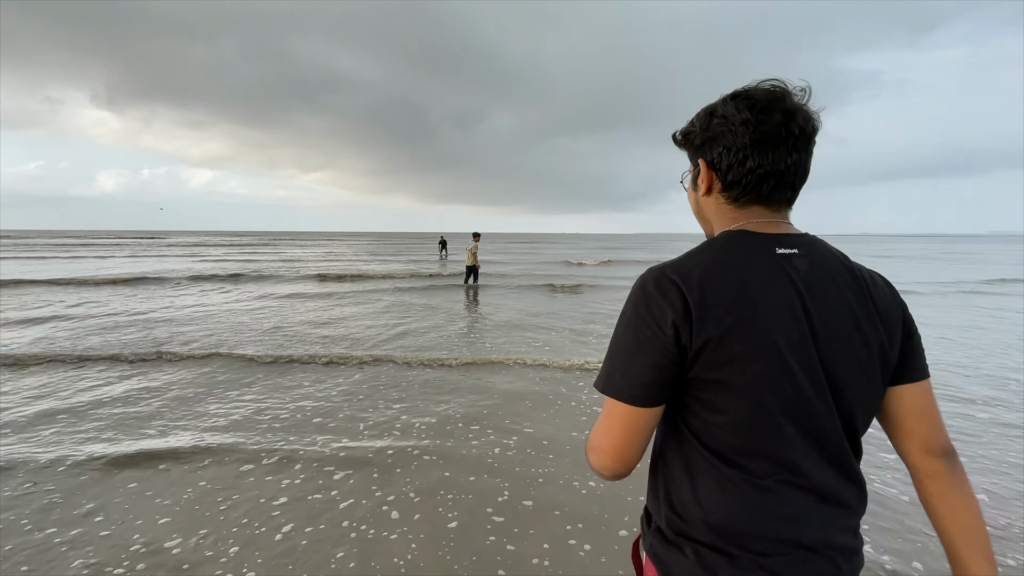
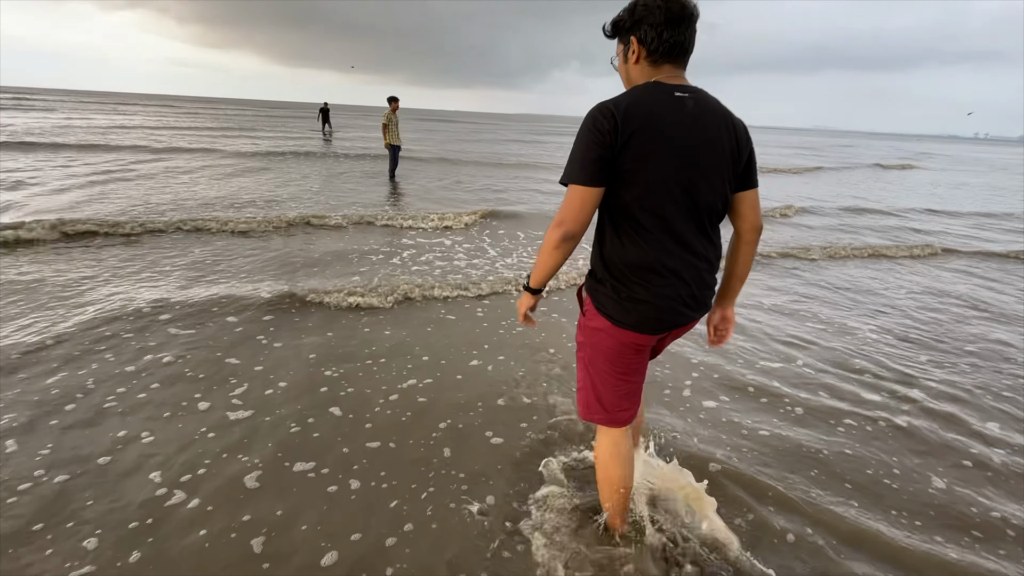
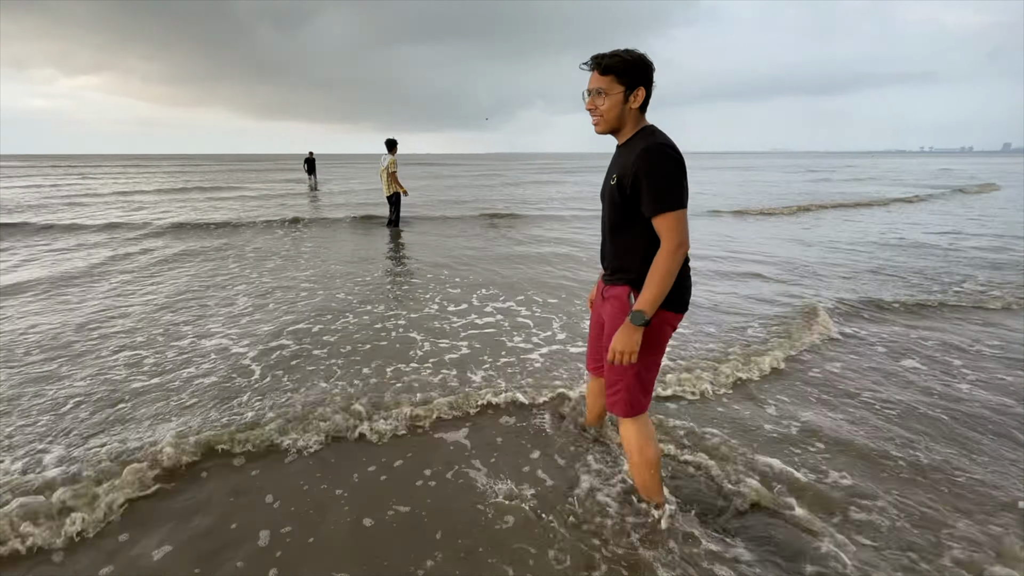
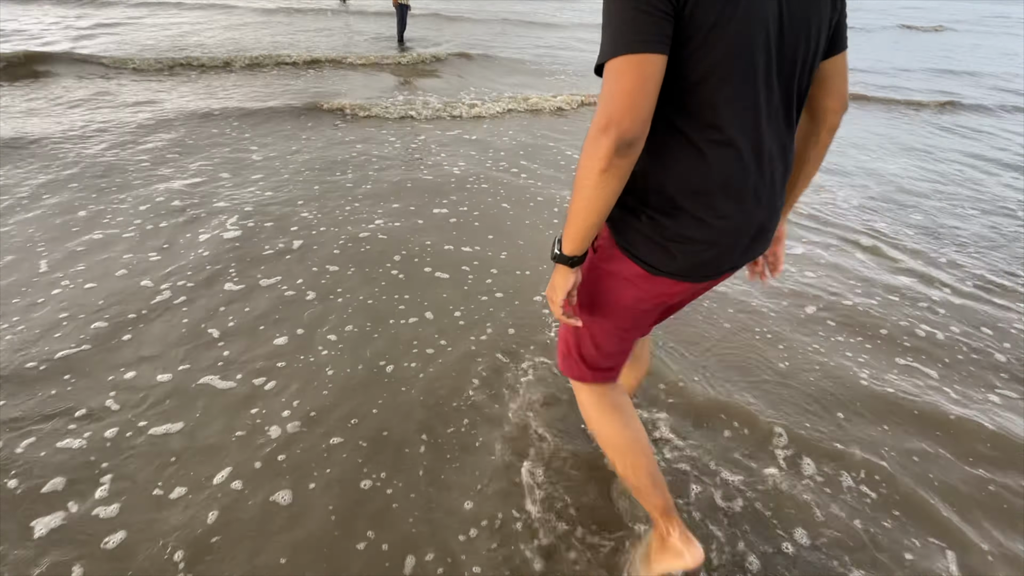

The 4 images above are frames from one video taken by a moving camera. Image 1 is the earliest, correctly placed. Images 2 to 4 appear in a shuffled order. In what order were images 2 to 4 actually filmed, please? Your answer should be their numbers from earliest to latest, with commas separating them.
4, 2, 3
